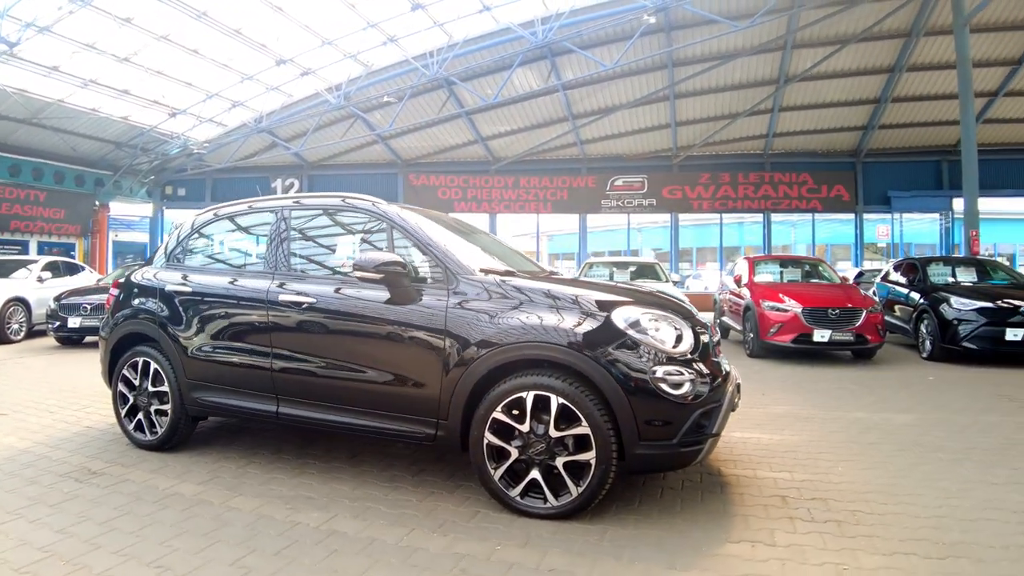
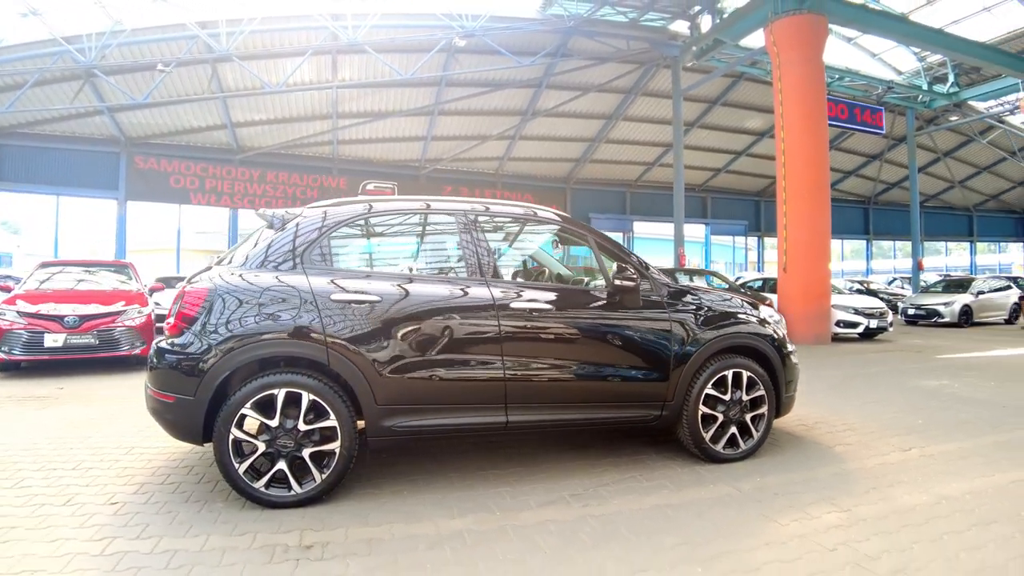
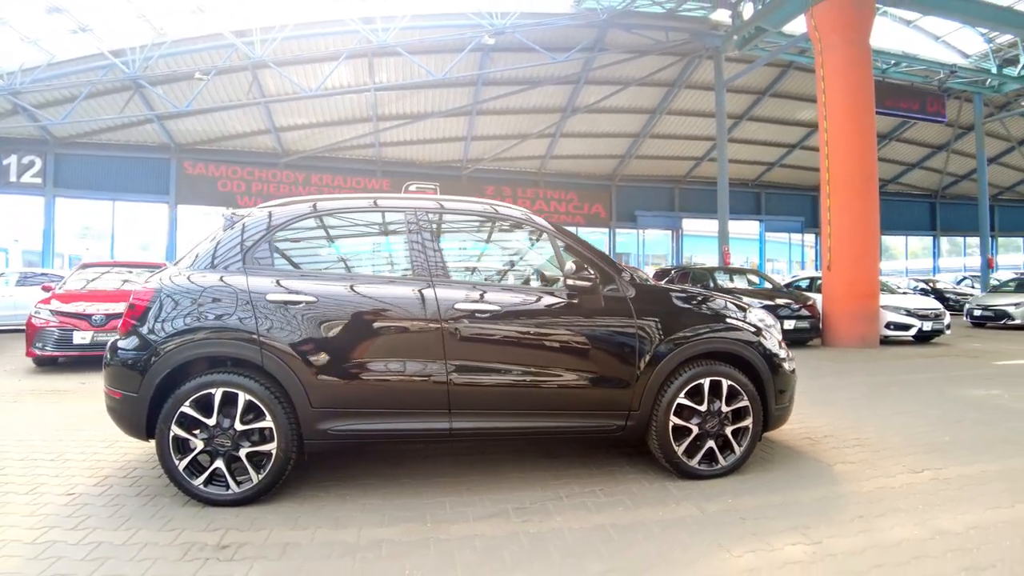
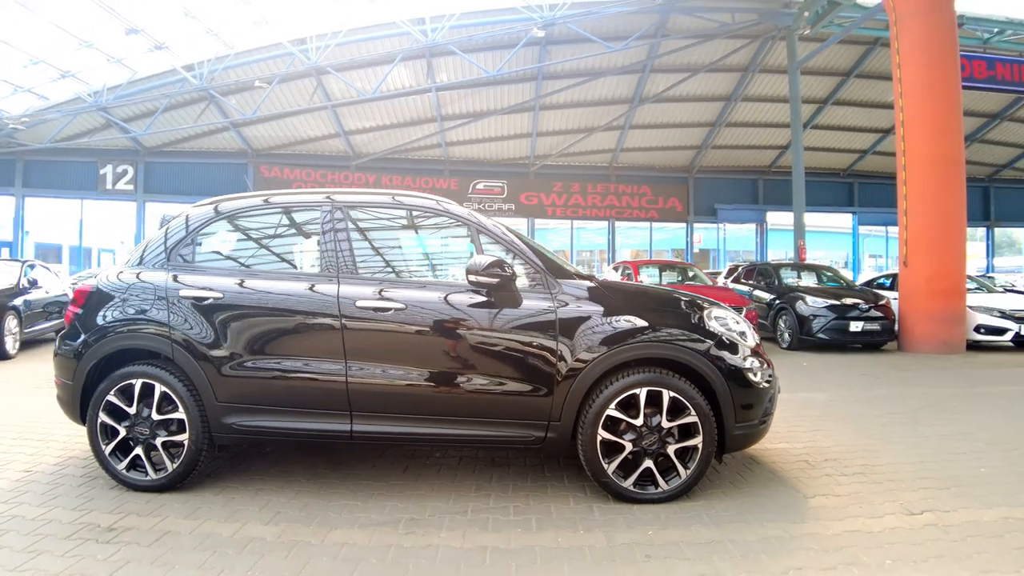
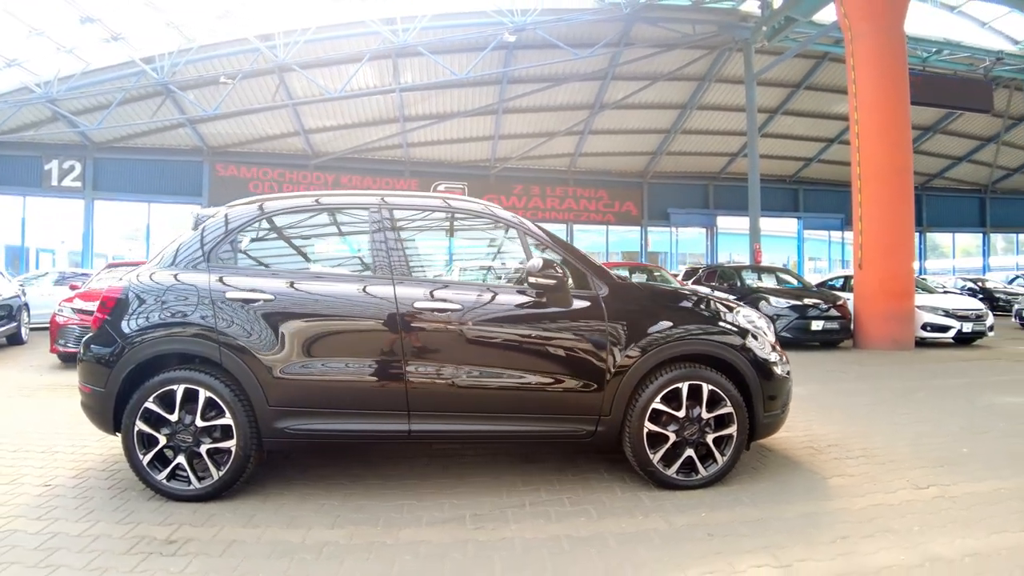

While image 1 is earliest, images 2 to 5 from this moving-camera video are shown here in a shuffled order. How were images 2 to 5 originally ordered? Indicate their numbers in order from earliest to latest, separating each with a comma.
4, 5, 3, 2
